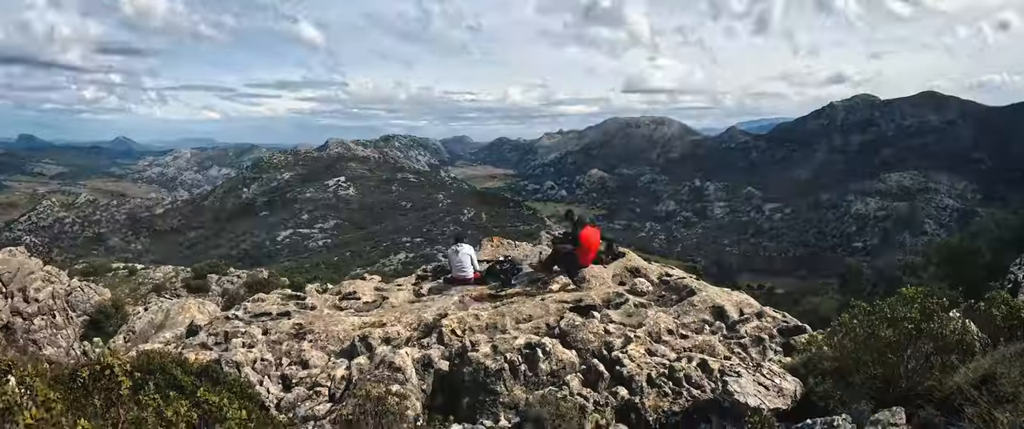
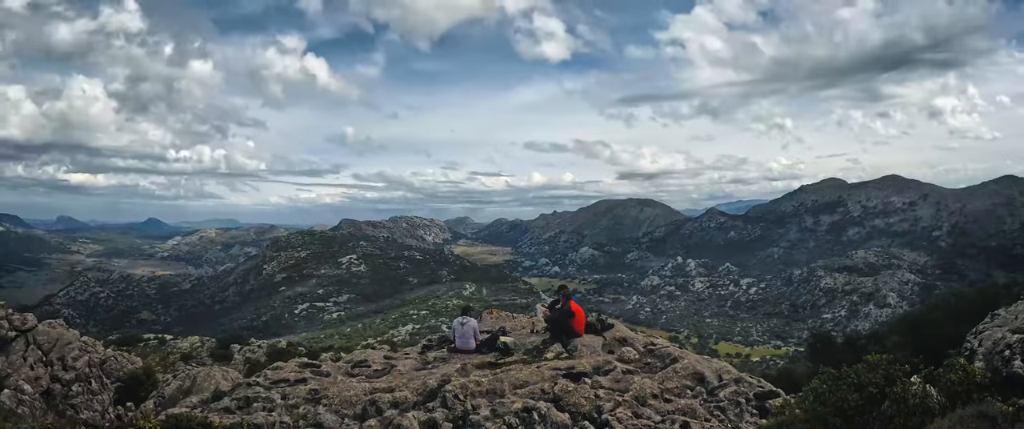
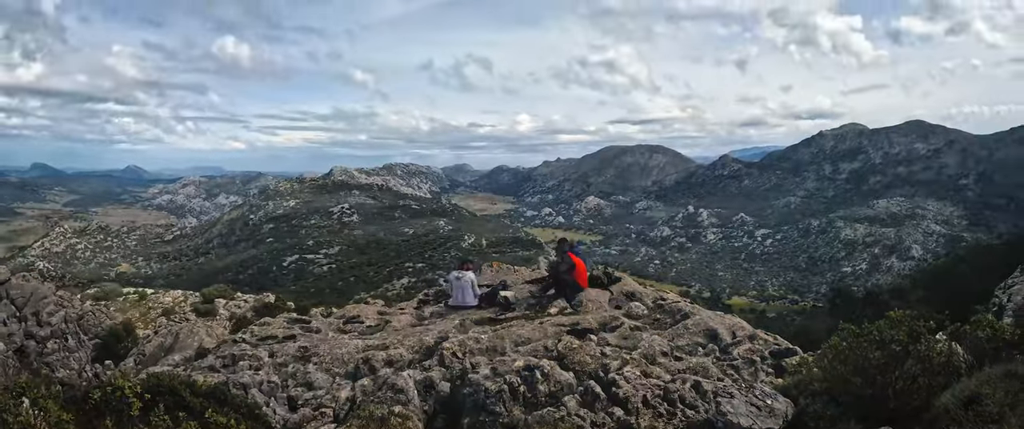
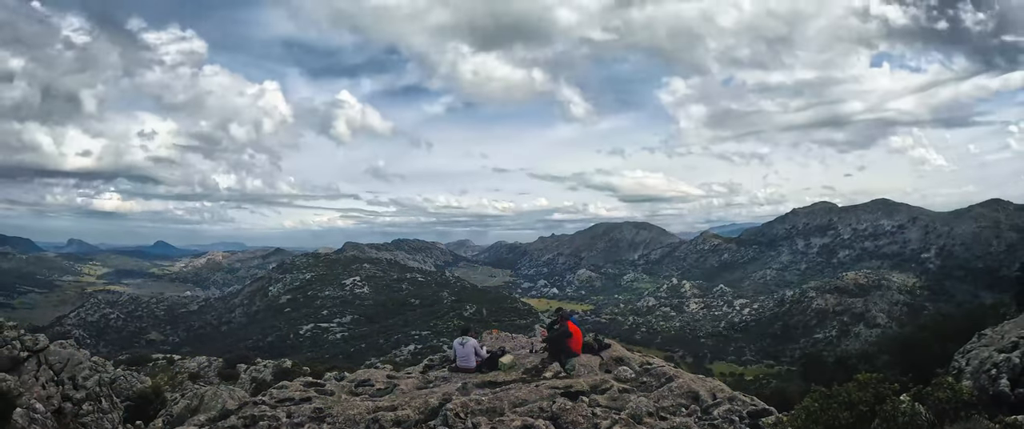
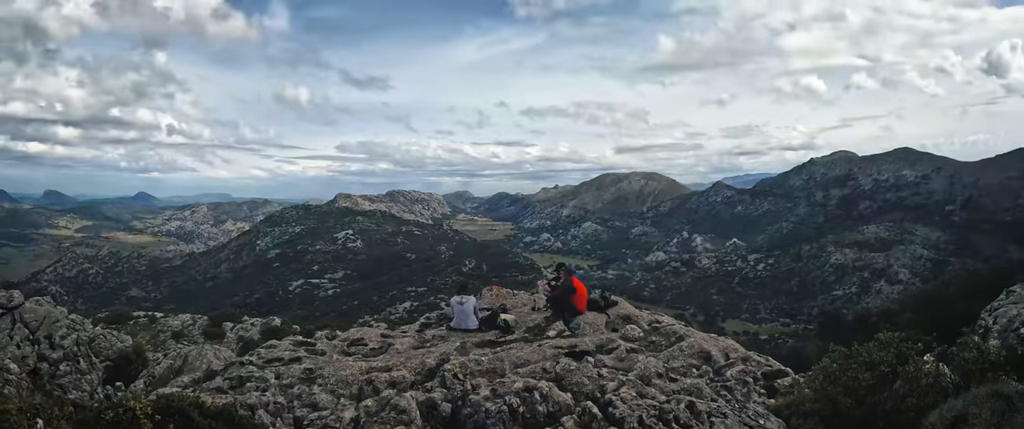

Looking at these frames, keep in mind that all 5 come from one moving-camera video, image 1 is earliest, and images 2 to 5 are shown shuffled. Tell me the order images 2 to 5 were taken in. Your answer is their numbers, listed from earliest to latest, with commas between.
3, 5, 2, 4
